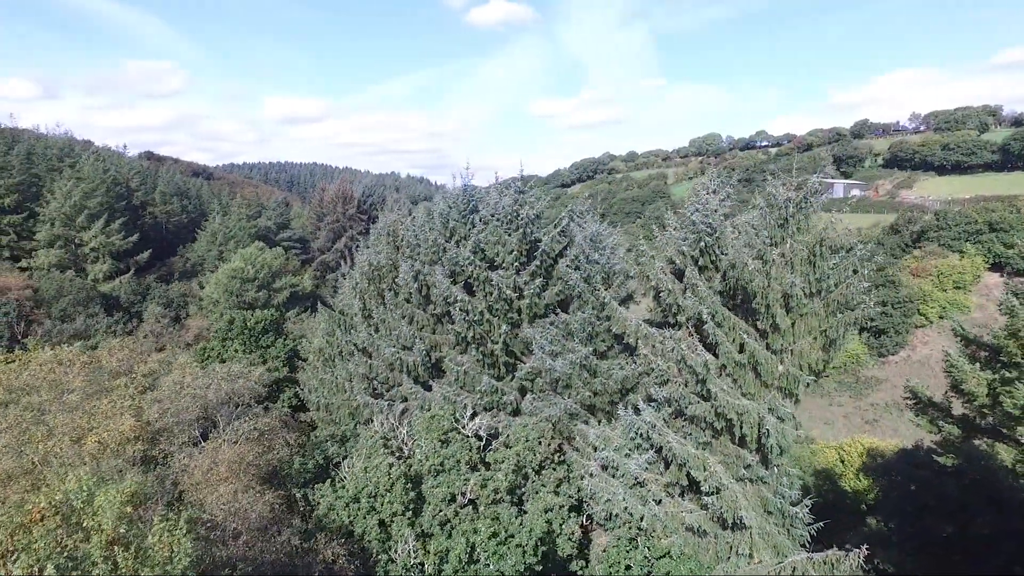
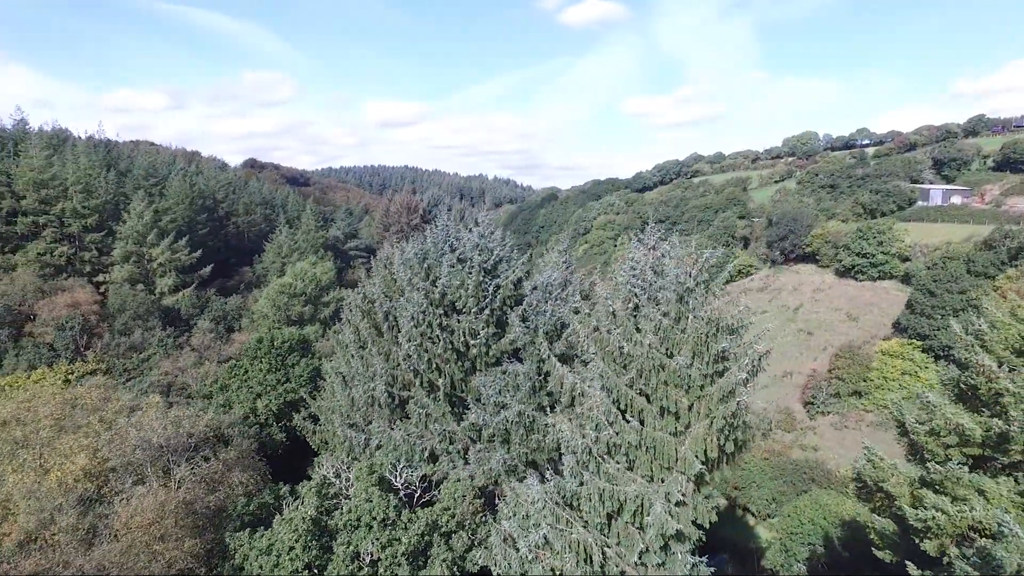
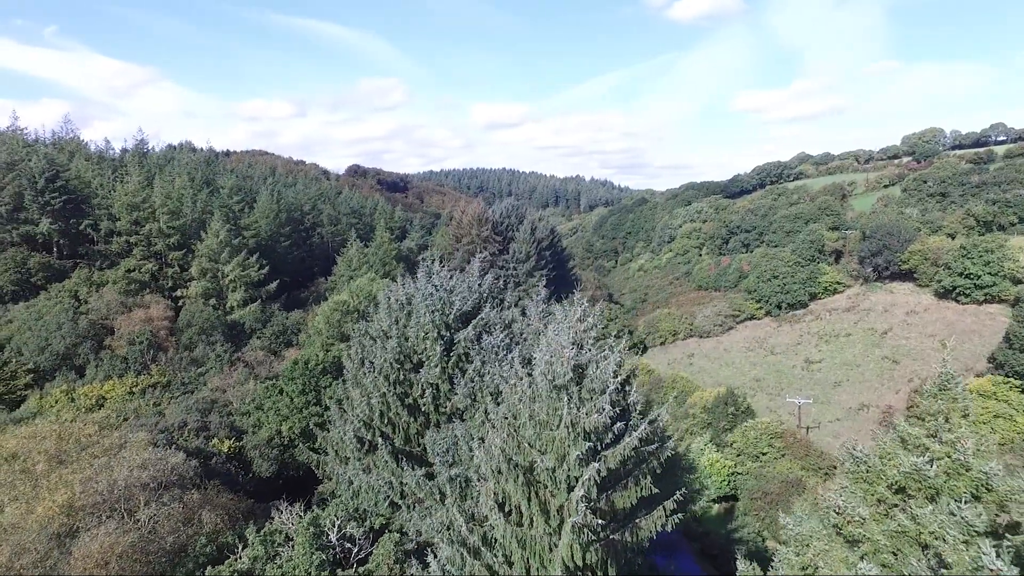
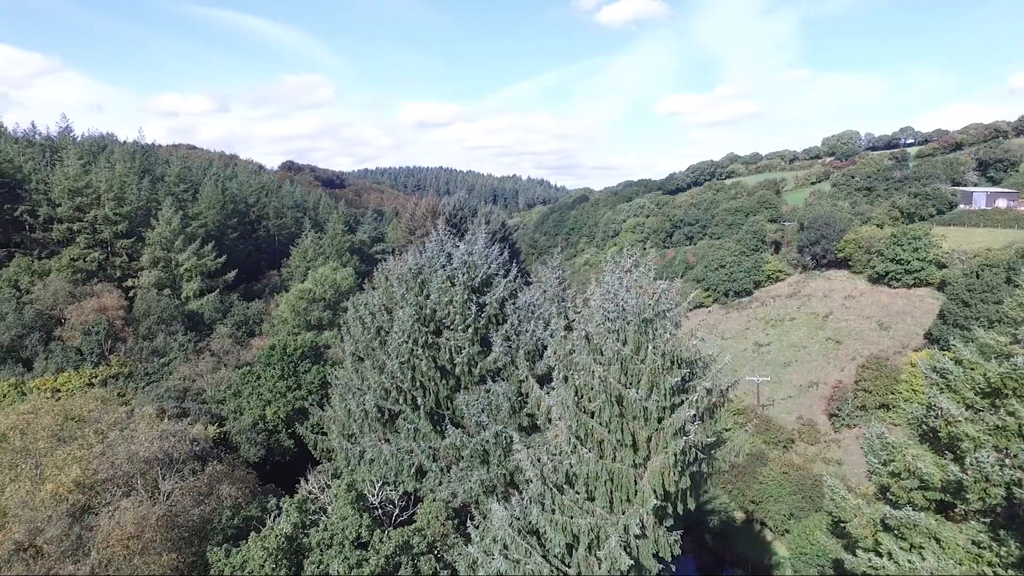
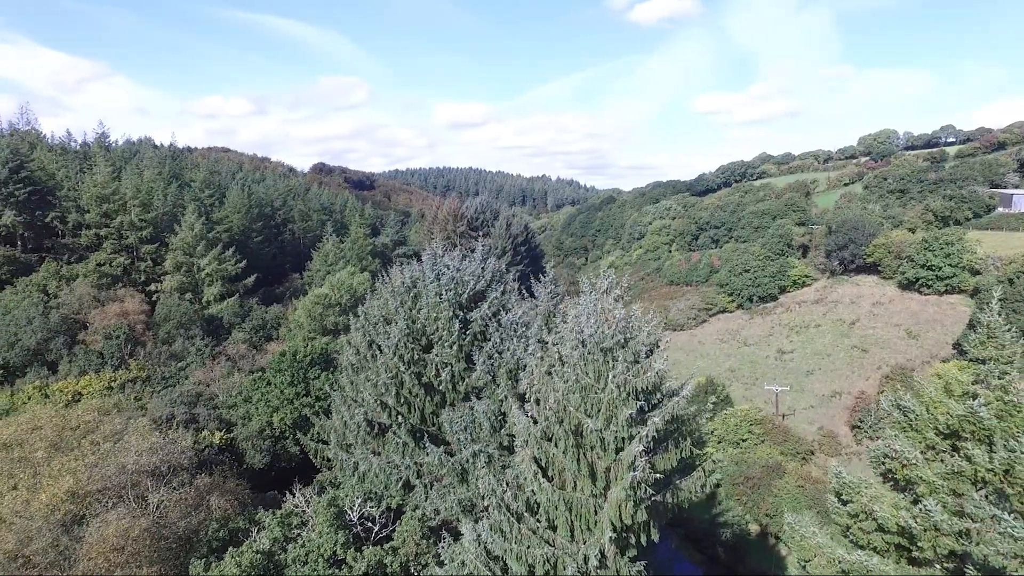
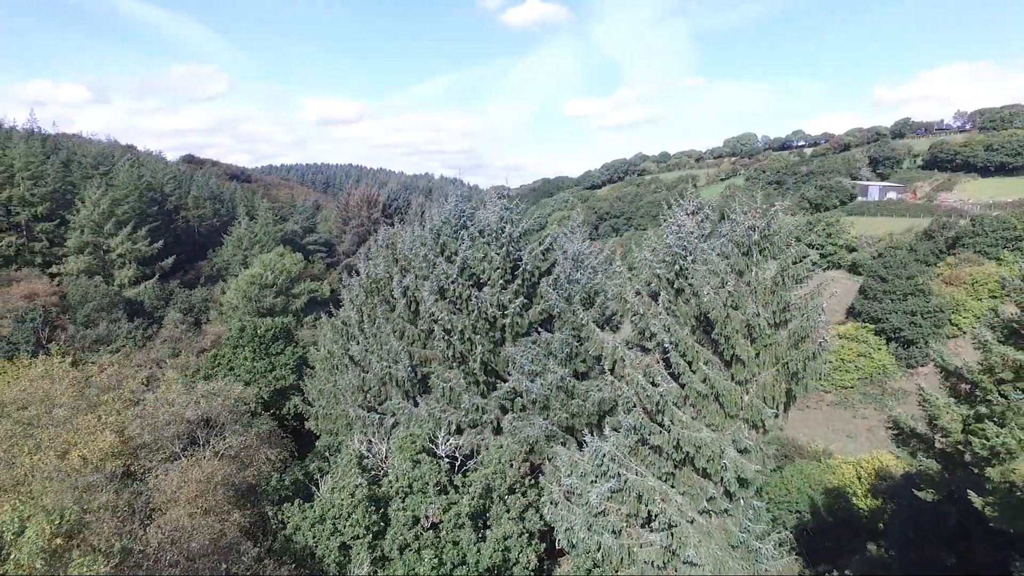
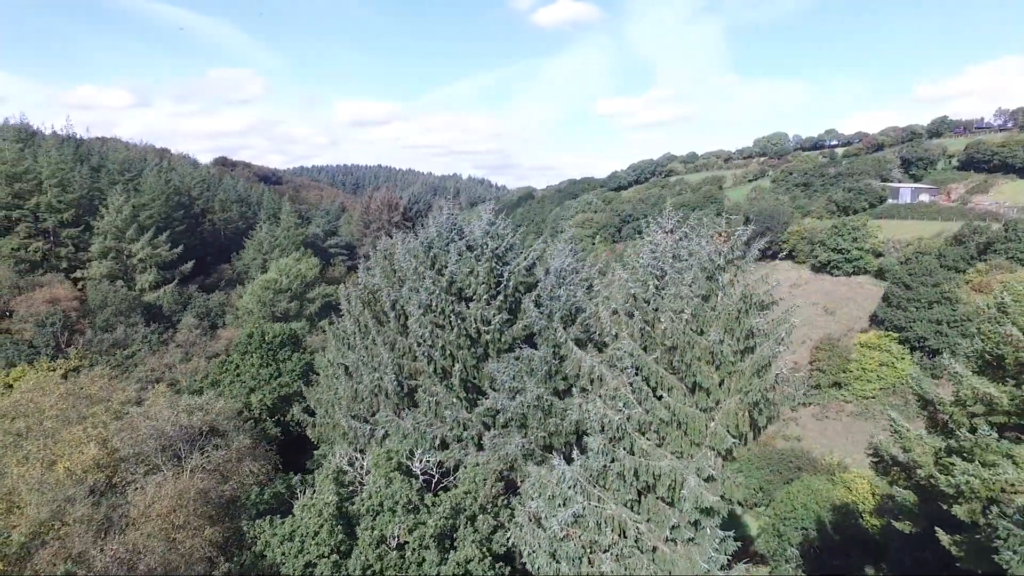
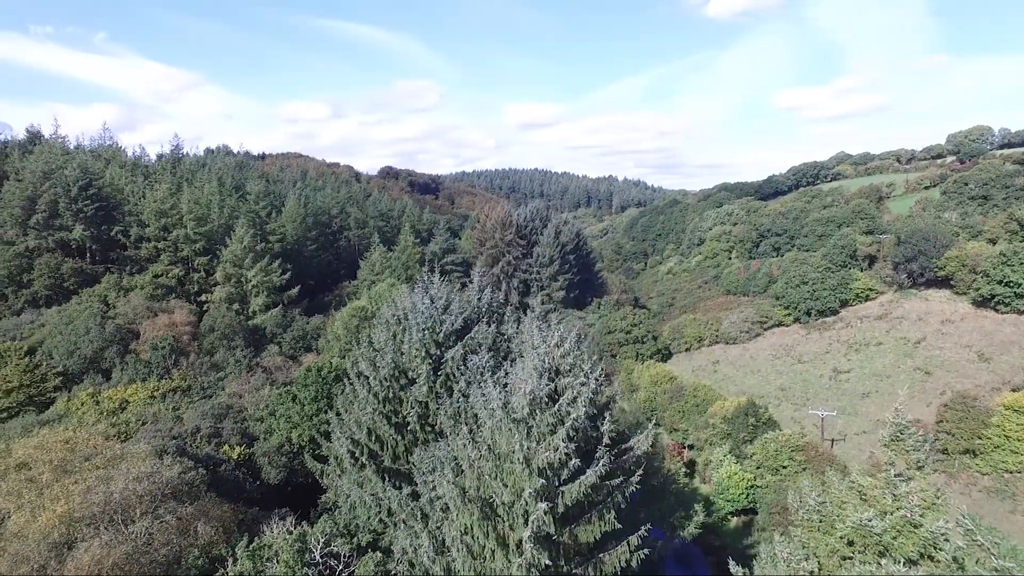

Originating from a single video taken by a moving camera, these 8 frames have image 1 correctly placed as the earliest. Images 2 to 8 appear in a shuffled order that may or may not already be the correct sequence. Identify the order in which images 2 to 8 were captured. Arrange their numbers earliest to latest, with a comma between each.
6, 7, 2, 4, 5, 3, 8
